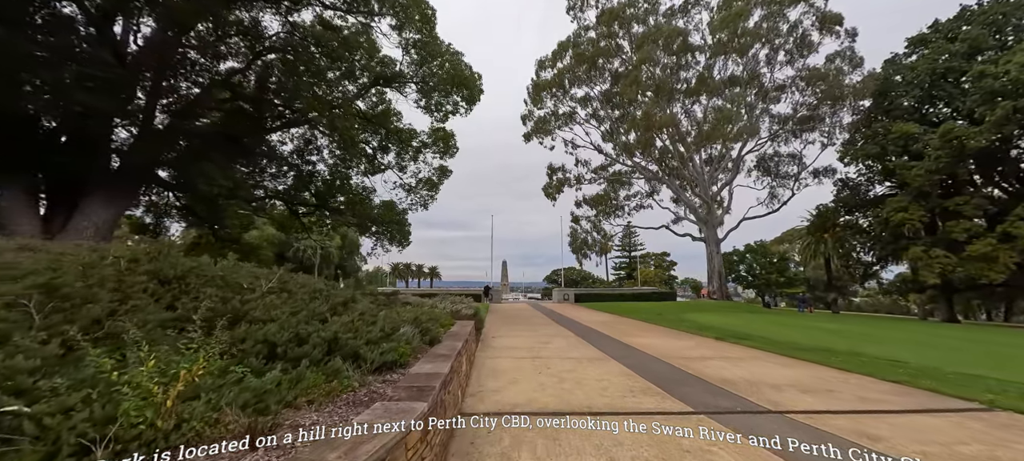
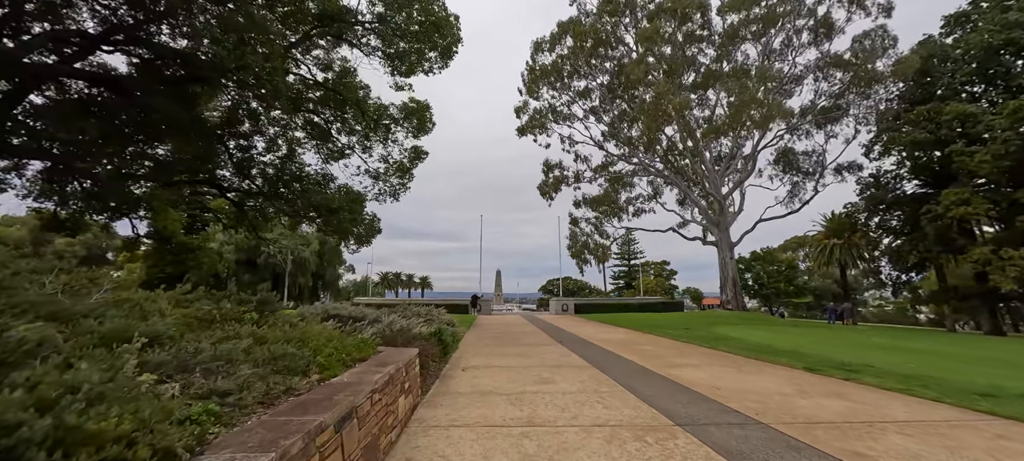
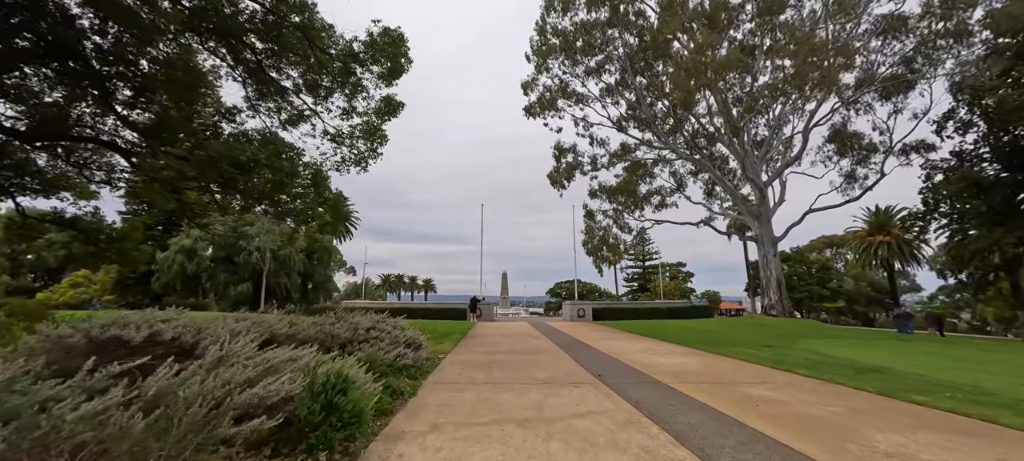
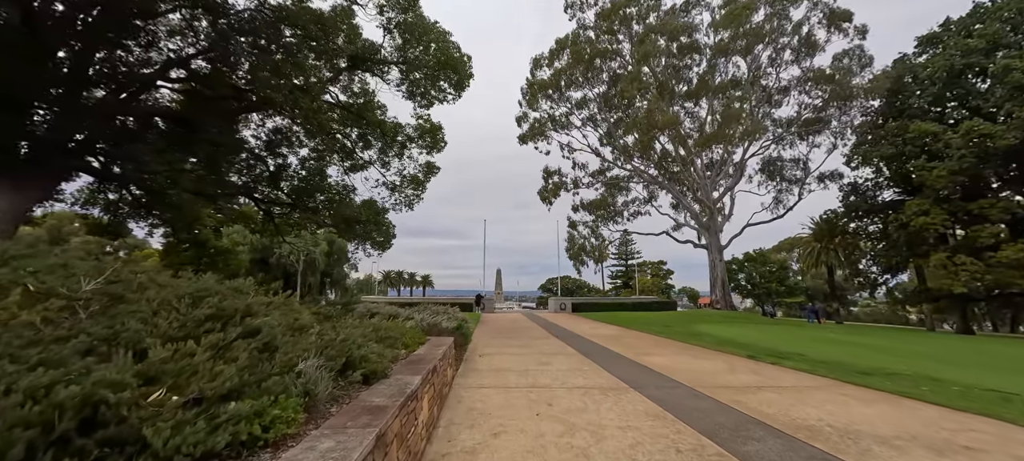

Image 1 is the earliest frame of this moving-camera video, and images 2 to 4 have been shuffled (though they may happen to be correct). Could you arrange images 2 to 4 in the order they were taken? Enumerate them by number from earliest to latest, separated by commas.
4, 2, 3
